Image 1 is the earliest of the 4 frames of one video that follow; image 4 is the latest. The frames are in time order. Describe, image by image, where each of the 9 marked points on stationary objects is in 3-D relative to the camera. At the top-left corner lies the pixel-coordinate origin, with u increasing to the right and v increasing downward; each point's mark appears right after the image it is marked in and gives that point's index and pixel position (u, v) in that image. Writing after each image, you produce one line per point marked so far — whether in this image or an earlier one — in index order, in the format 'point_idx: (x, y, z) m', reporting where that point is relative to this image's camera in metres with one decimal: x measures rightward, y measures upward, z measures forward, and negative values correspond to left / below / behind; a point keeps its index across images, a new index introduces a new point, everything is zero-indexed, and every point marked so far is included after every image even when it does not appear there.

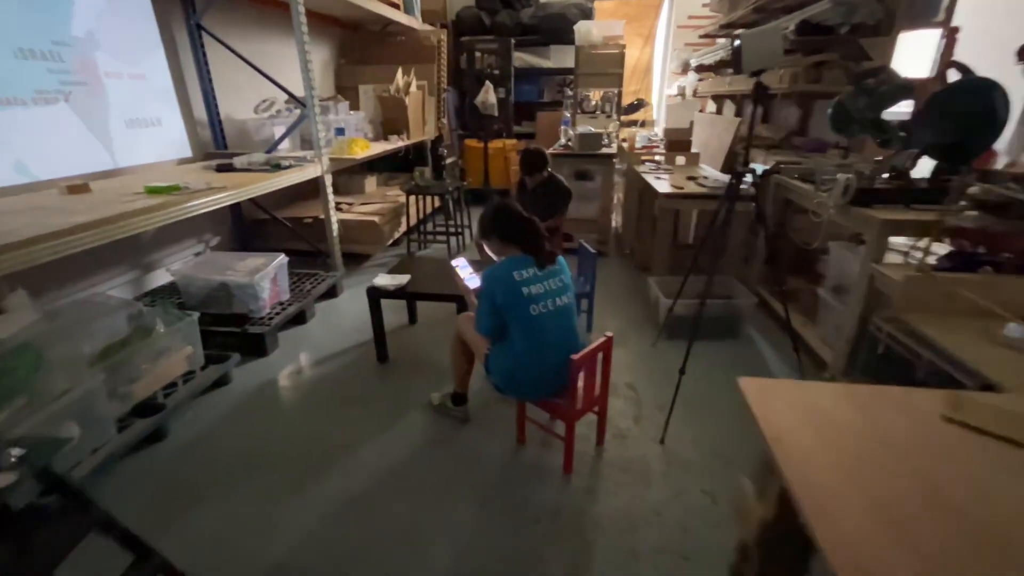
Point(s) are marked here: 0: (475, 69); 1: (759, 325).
0: (-0.4, +2.2, +4.6) m
1: (+1.2, -0.2, +2.2) m
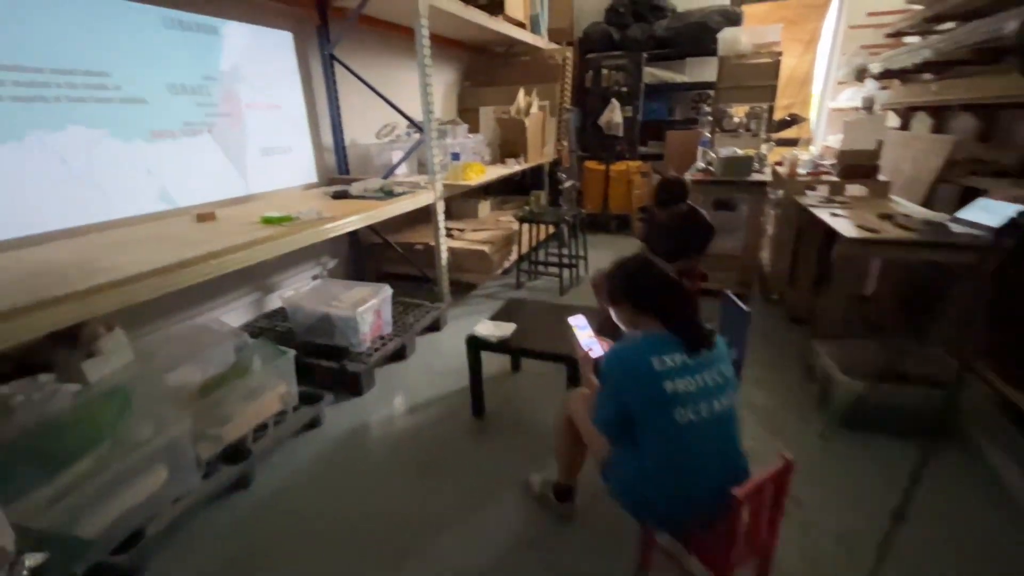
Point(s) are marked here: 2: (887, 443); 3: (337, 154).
0: (+0.8, +1.9, +4.3) m
1: (+1.6, -0.5, +1.6) m
2: (+1.2, -0.5, +1.5) m
3: (-1.0, +0.8, +2.7) m
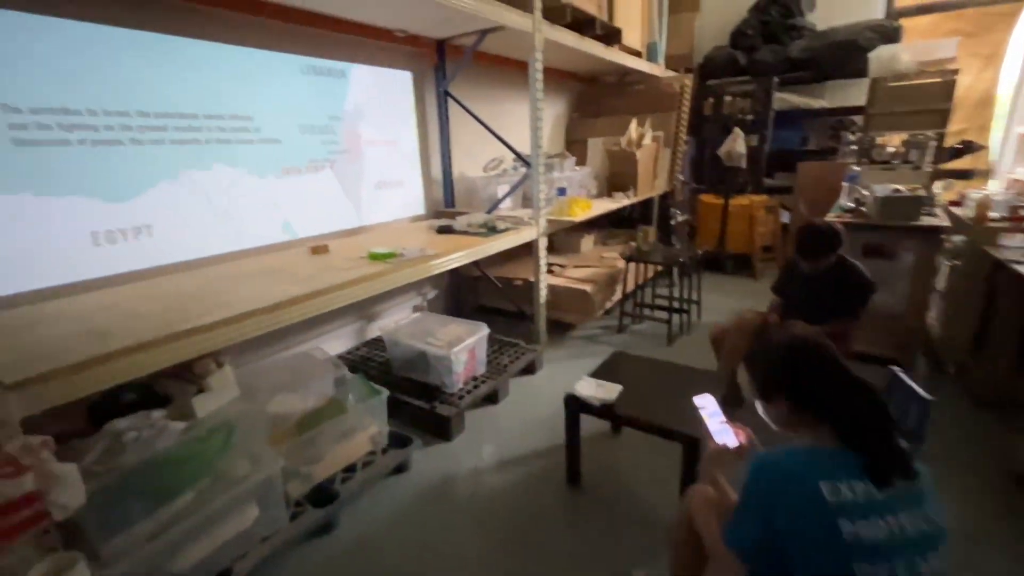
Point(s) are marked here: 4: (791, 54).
0: (+1.8, +1.5, +4.0) m
1: (+1.9, -0.7, +1.0) m
2: (+1.5, -0.8, +1.1) m
3: (-0.4, +0.6, +2.8) m
4: (+2.3, +1.9, +3.8) m
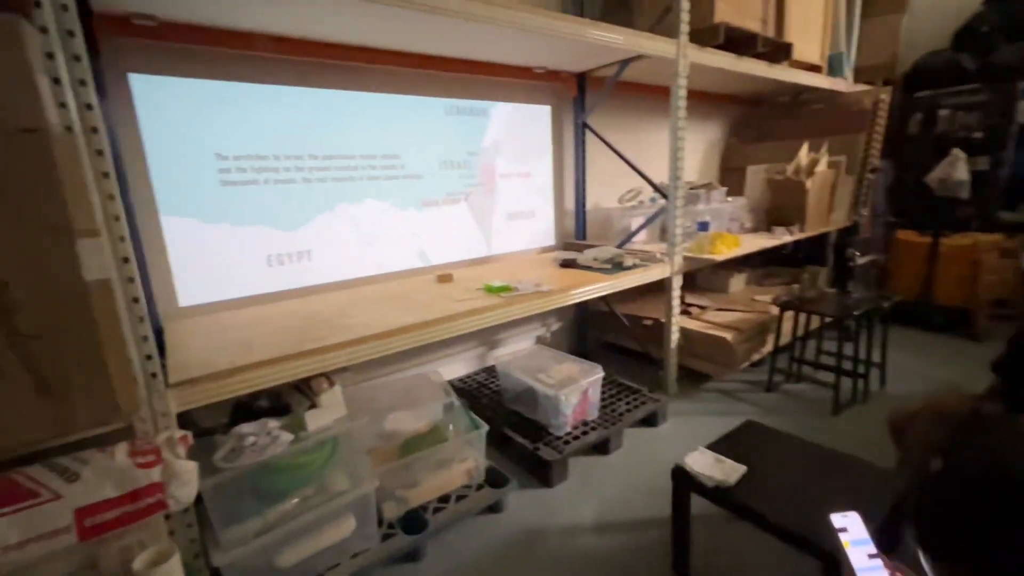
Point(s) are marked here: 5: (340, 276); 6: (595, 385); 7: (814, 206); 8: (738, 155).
0: (+2.9, +1.1, +3.2) m
1: (+1.9, -1.0, +0.3) m
2: (+1.5, -1.0, +0.5) m
3: (+0.4, +0.4, +2.7) m
4: (+3.4, +1.5, +2.9) m
5: (-0.7, +0.1, +2.0) m
6: (+0.3, -0.4, +1.9) m
7: (+1.8, +0.5, +2.7) m
8: (+1.6, +1.0, +3.3) m
